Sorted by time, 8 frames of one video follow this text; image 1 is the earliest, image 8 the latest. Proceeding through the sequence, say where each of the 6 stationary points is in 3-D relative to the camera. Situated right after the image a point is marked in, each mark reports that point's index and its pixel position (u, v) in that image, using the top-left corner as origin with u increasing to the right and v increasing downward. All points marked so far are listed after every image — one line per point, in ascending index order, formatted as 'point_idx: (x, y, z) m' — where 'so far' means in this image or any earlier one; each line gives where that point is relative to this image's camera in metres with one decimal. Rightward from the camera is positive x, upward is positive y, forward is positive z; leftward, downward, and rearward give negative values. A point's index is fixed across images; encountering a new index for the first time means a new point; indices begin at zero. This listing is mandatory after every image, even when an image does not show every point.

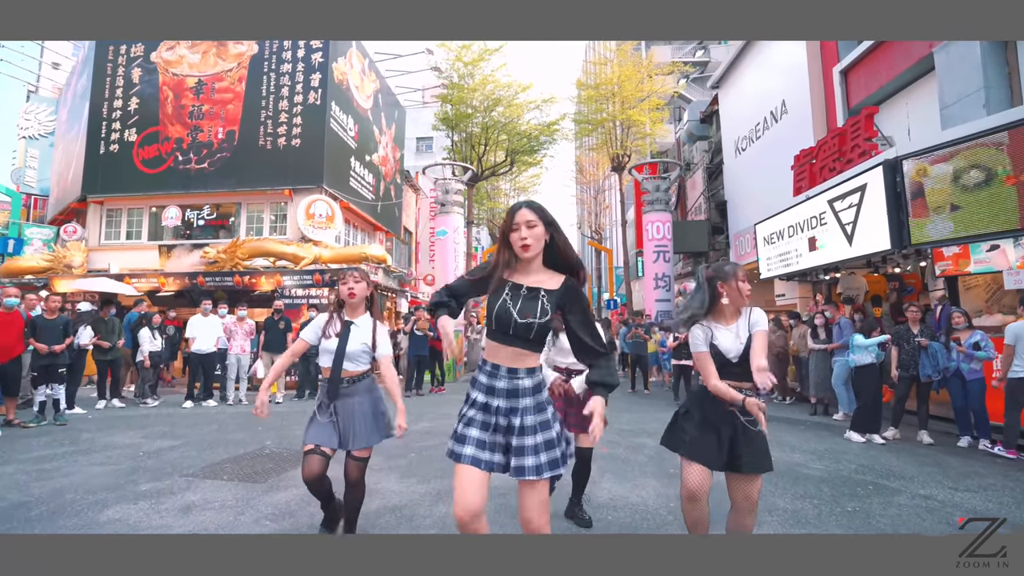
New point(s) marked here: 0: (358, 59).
0: (-5.3, +7.9, +18.1) m
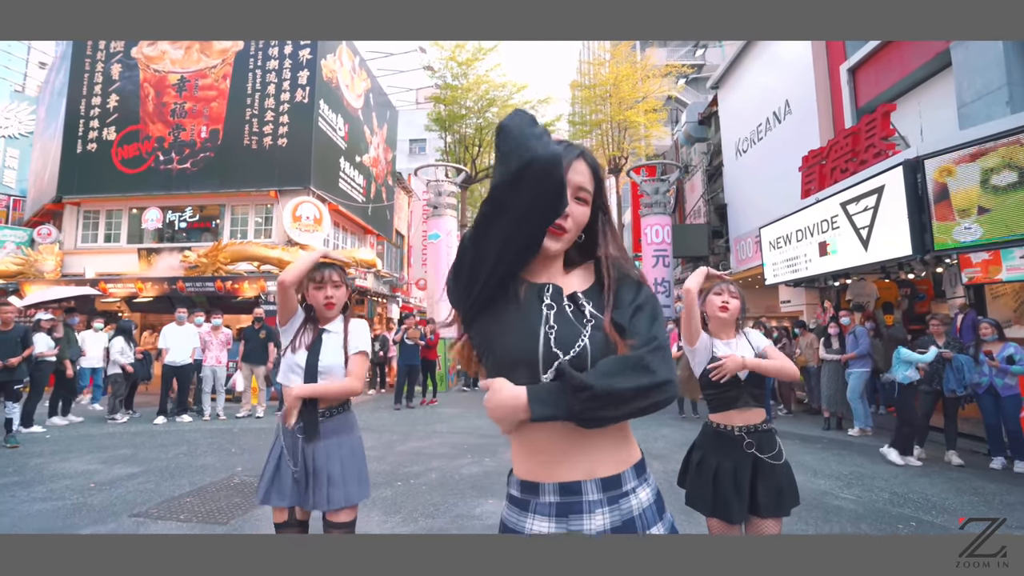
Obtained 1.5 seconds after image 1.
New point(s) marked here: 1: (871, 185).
0: (-5.5, +7.8, +17.5) m
1: (+5.4, +1.5, +7.9) m
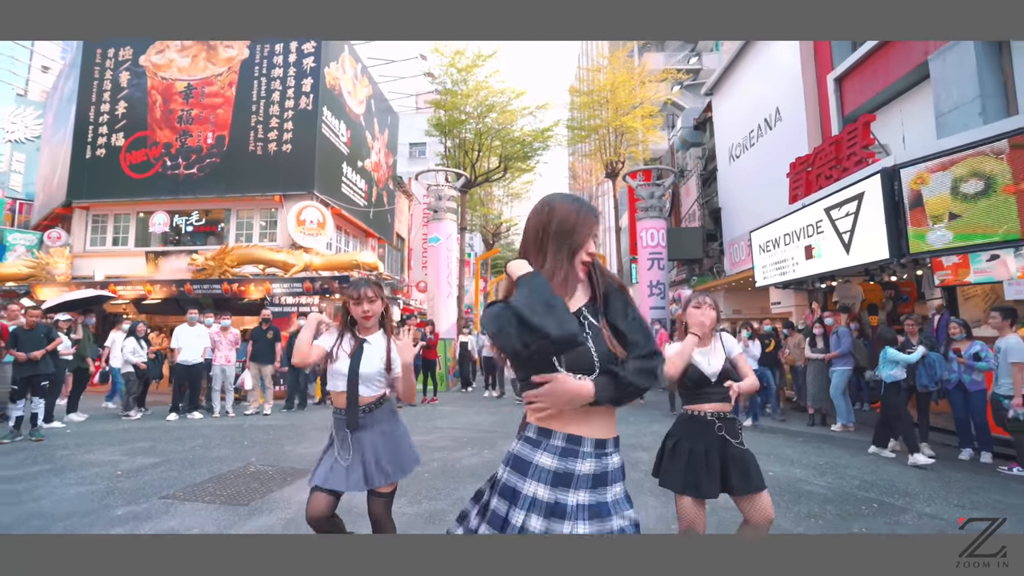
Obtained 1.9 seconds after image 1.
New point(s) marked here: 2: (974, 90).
0: (-5.5, +7.7, +17.9) m
1: (+5.4, +1.5, +8.3) m
2: (+7.2, +3.1, +8.1) m
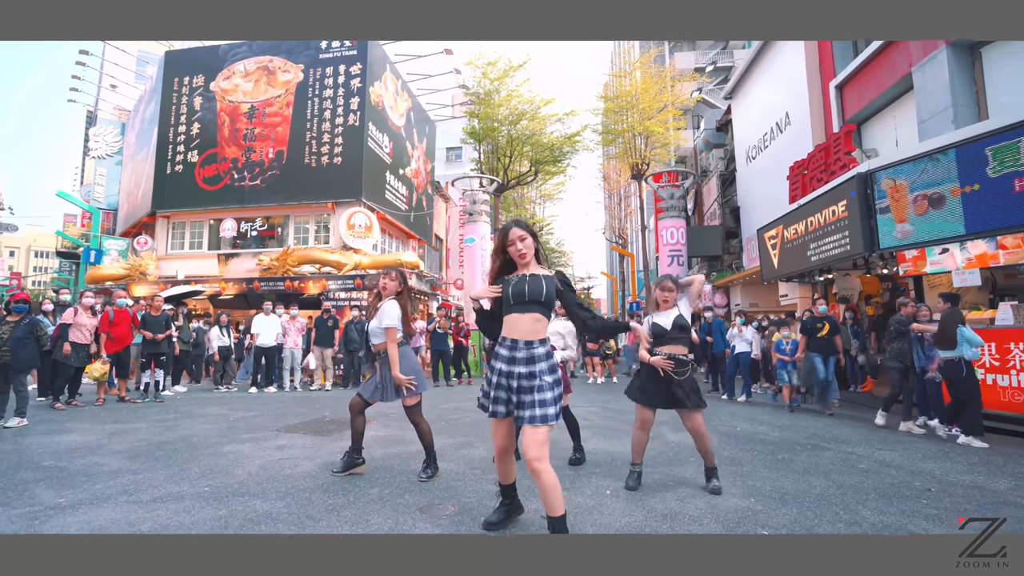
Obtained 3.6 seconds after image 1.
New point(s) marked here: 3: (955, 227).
0: (-4.5, +7.8, +19.7) m
1: (+5.8, +1.7, +9.3) m
2: (+7.5, +3.3, +9.0) m
3: (+6.1, +0.8, +7.3) m
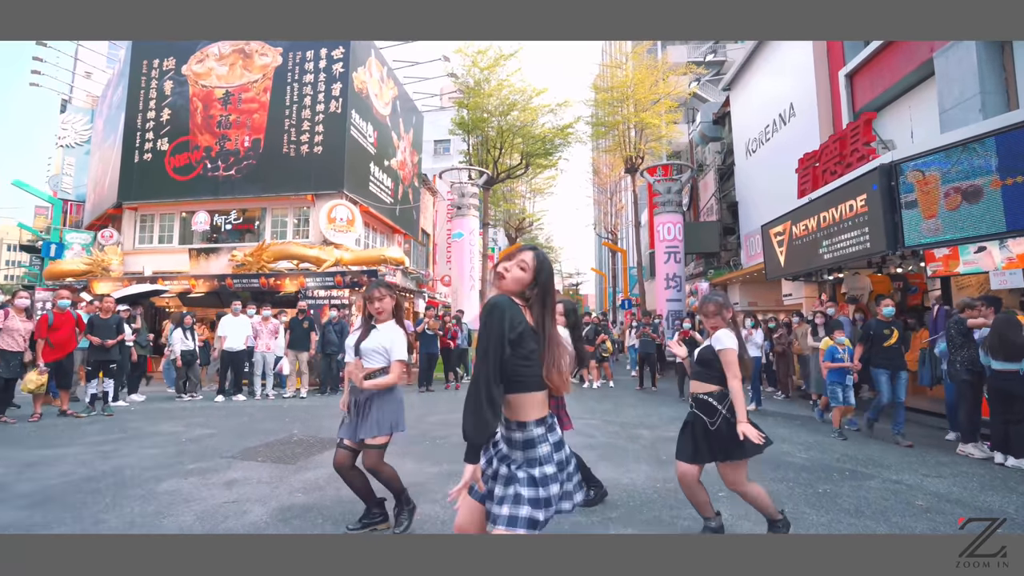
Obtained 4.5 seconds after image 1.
0: (-4.8, +7.9, +18.7) m
1: (+5.6, +1.7, +8.6) m
2: (+7.4, +3.2, +8.4) m
3: (+6.1, +0.8, +6.6) m
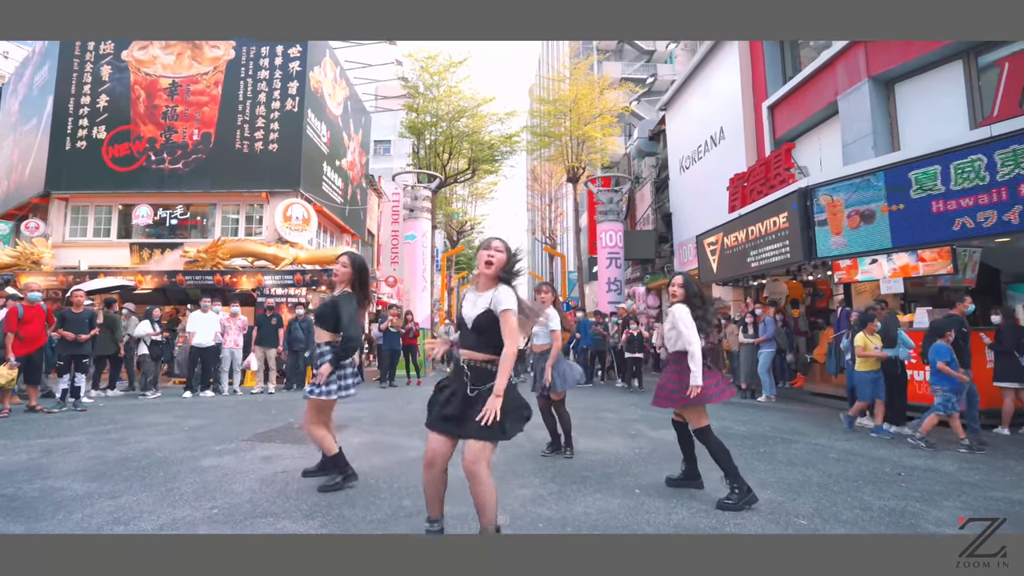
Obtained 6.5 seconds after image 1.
0: (-6.5, +7.9, +18.8) m
1: (+5.1, +1.6, +10.1) m
2: (+6.9, +3.1, +10.1) m
3: (+5.8, +0.7, +8.2) m
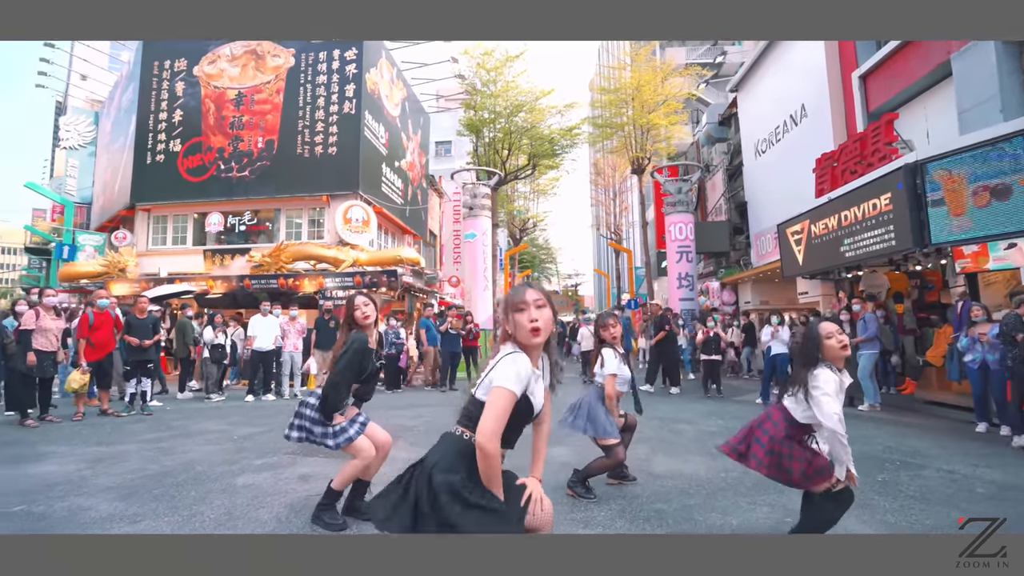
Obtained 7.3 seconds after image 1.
0: (-4.5, +7.9, +18.8) m
1: (+6.1, +1.7, +8.8) m
2: (+7.9, +3.3, +8.6) m
3: (+6.6, +0.9, +6.8) m
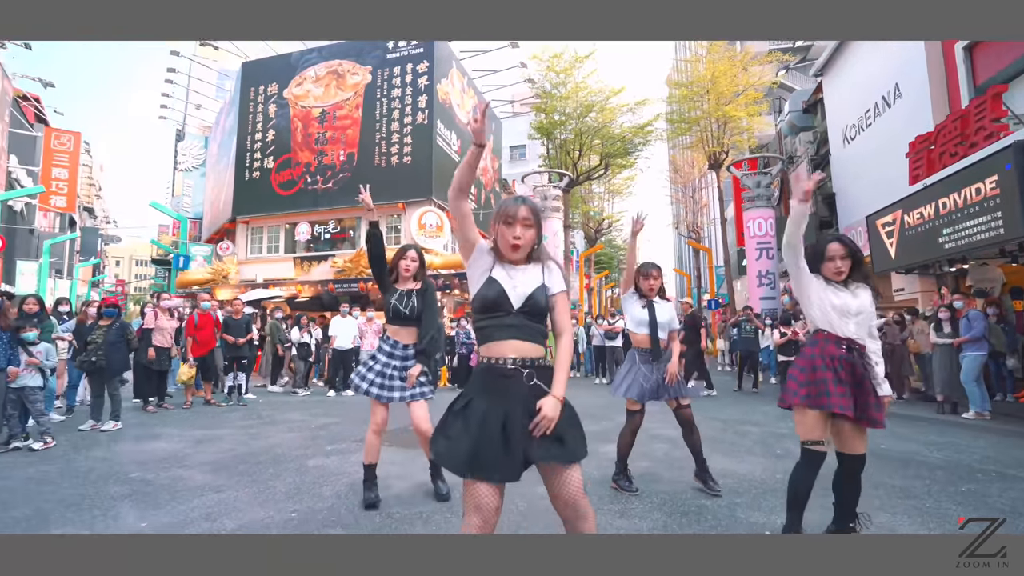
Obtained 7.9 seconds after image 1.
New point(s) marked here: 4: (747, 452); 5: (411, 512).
0: (-2.0, +7.8, +19.4) m
1: (+7.1, +1.8, +7.9) m
2: (+8.8, +3.4, +7.4) m
3: (+7.3, +1.0, +5.9) m
4: (+2.4, -1.6, +5.2) m
5: (-0.7, -1.5, +3.4) m
